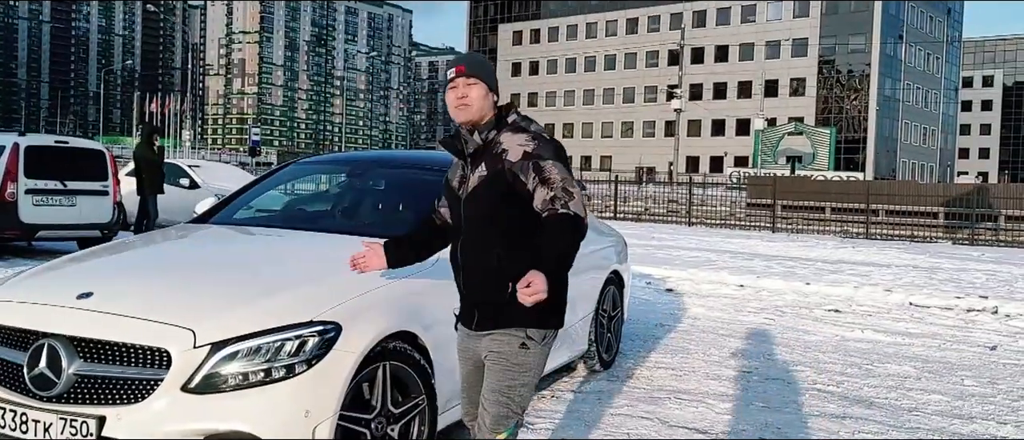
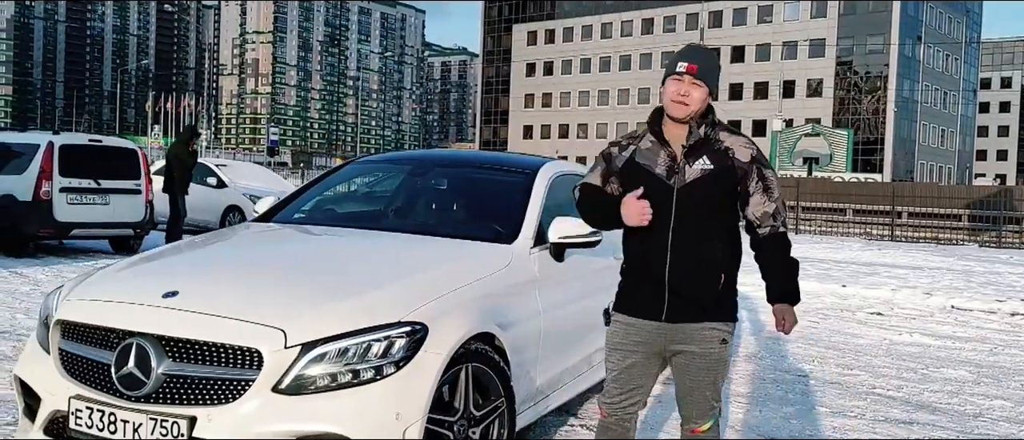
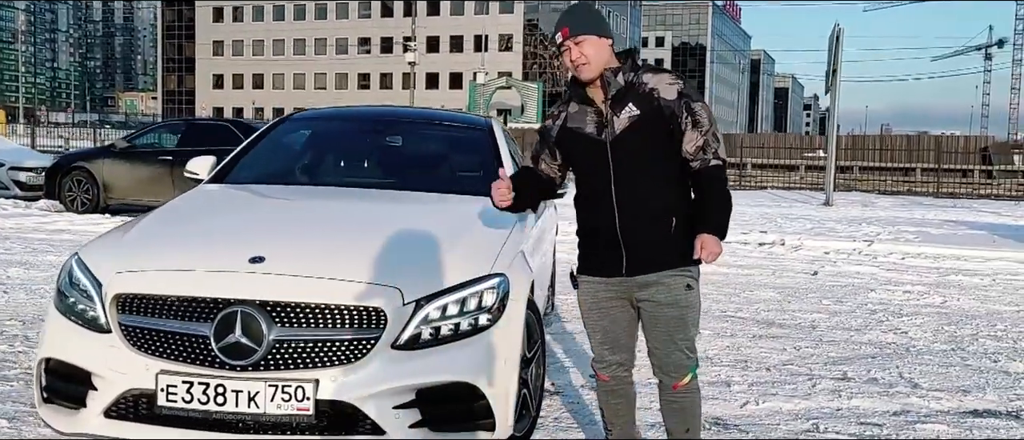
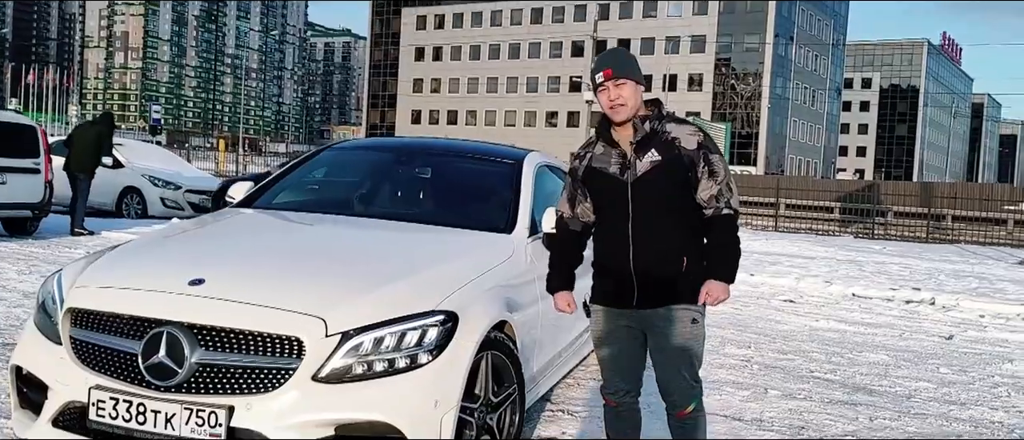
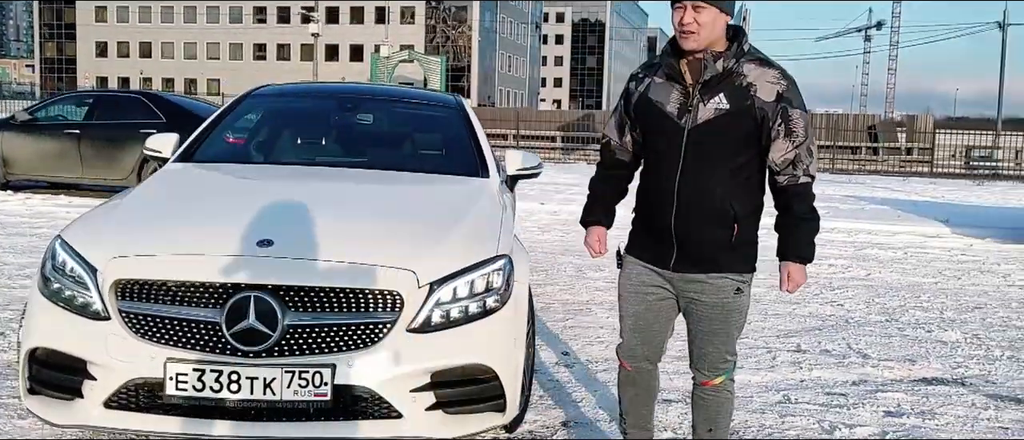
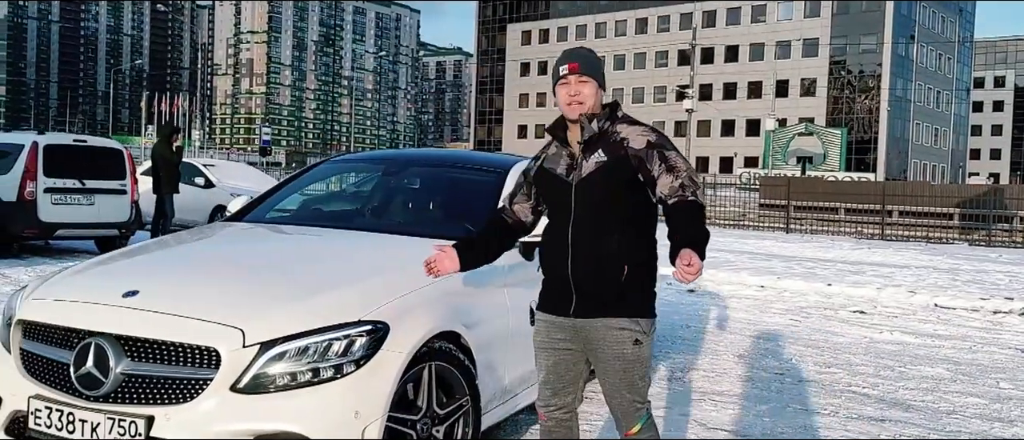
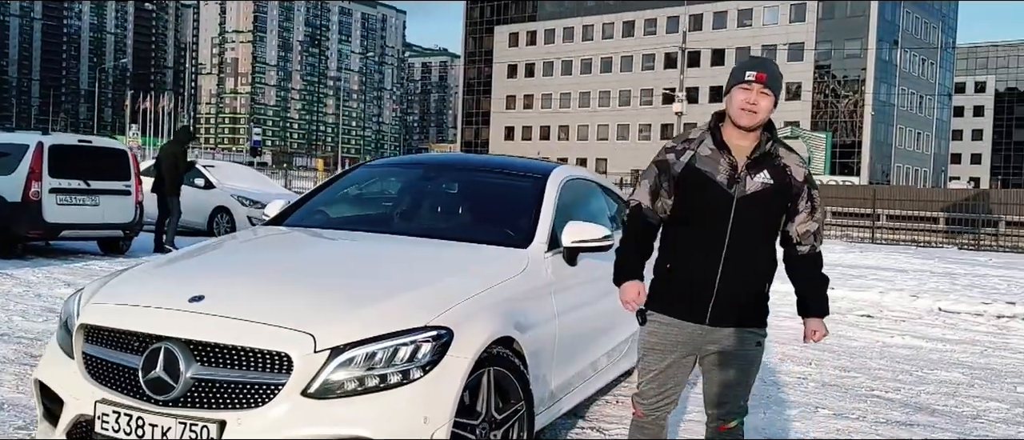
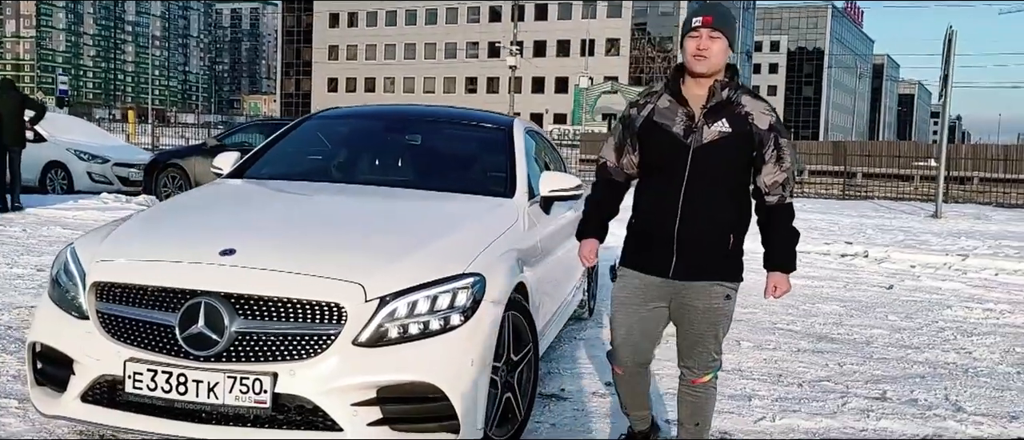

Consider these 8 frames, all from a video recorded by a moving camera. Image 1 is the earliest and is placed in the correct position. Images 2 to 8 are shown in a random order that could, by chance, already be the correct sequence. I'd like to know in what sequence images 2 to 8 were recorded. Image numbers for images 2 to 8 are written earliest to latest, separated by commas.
6, 2, 7, 4, 8, 3, 5
